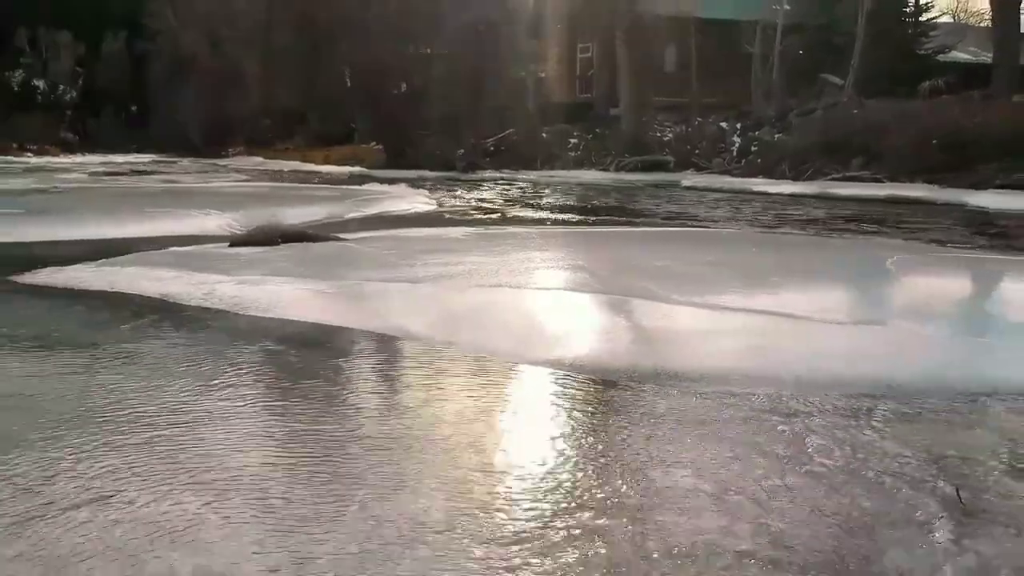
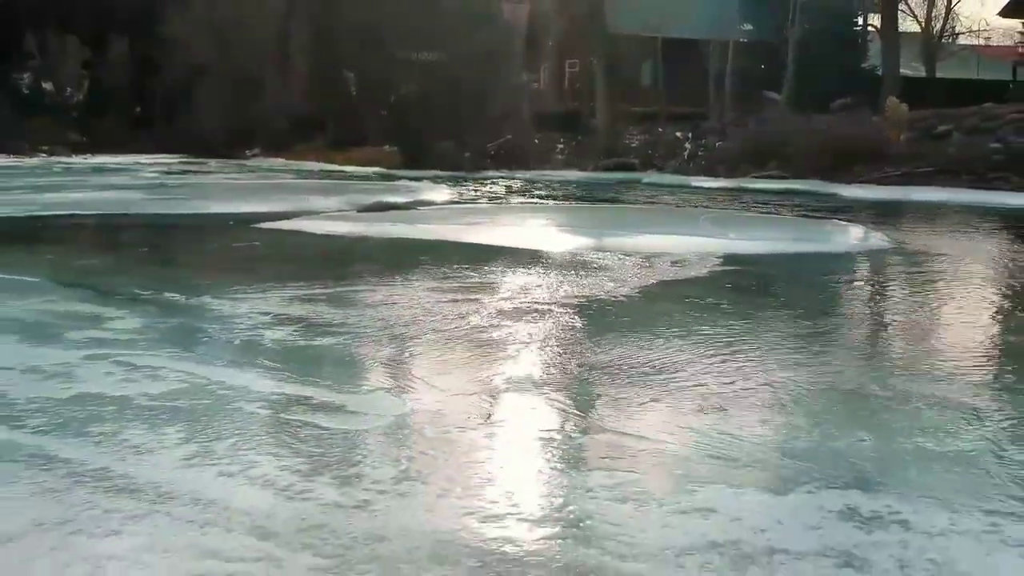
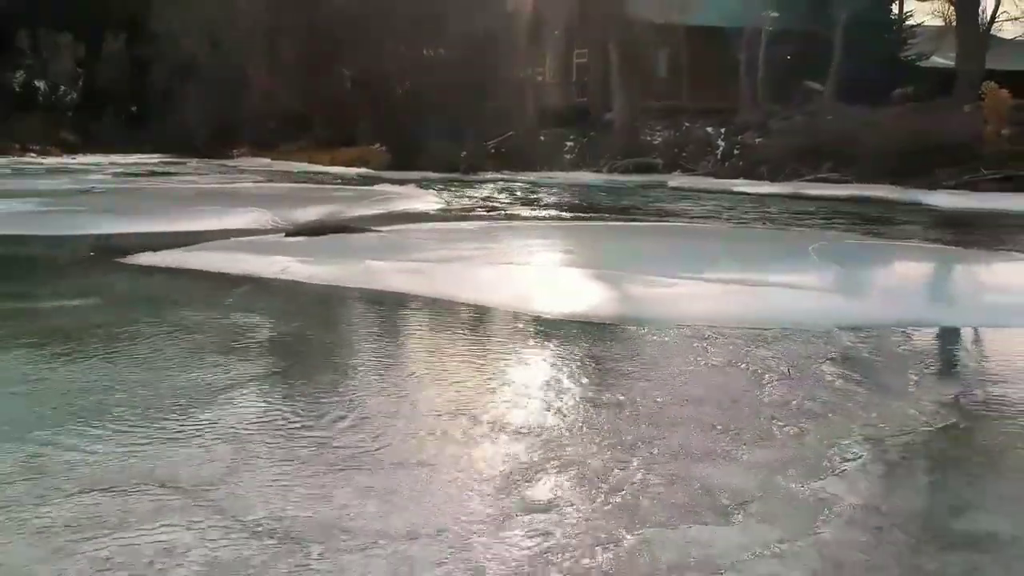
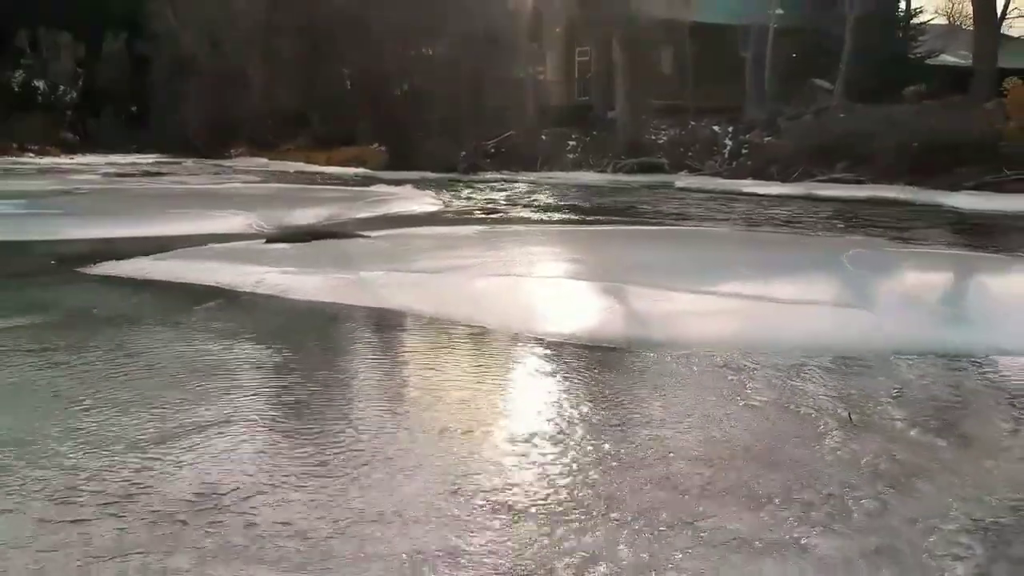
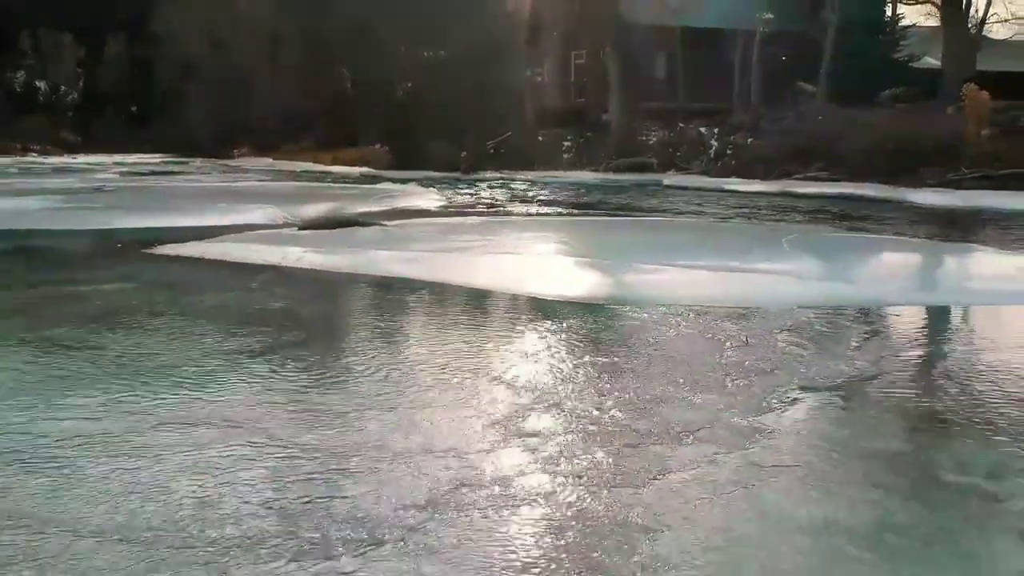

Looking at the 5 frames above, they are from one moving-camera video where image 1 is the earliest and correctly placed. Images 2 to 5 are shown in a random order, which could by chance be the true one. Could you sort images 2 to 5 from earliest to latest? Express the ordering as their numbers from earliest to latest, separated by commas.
4, 3, 5, 2
